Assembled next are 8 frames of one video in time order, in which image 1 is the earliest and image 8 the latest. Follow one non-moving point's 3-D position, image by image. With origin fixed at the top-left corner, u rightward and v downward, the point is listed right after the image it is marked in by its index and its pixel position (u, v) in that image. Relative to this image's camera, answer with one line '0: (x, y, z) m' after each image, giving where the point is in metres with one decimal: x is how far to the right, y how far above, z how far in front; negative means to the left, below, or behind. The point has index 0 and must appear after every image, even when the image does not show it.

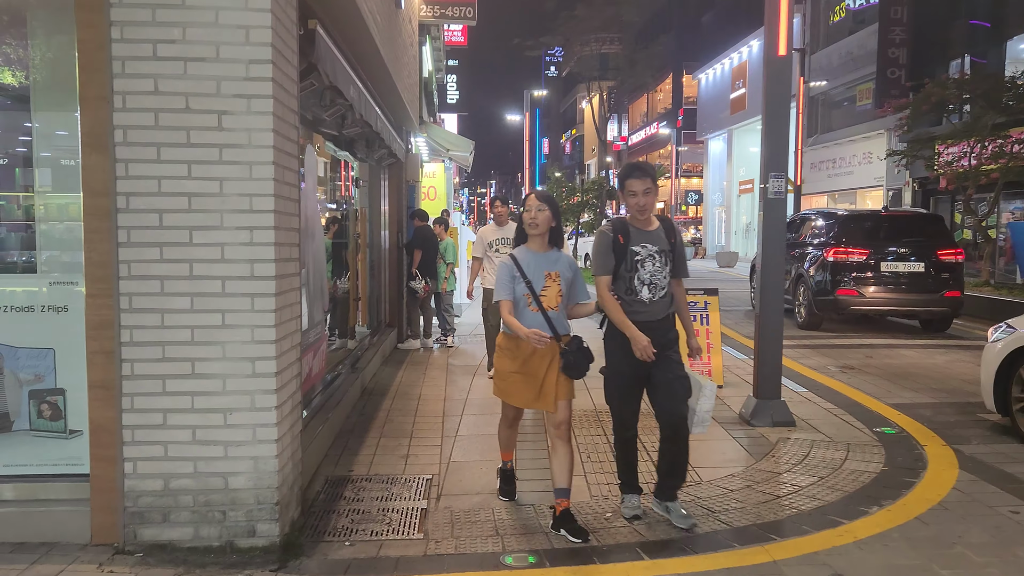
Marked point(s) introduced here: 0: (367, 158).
0: (-1.5, +1.3, +8.5) m
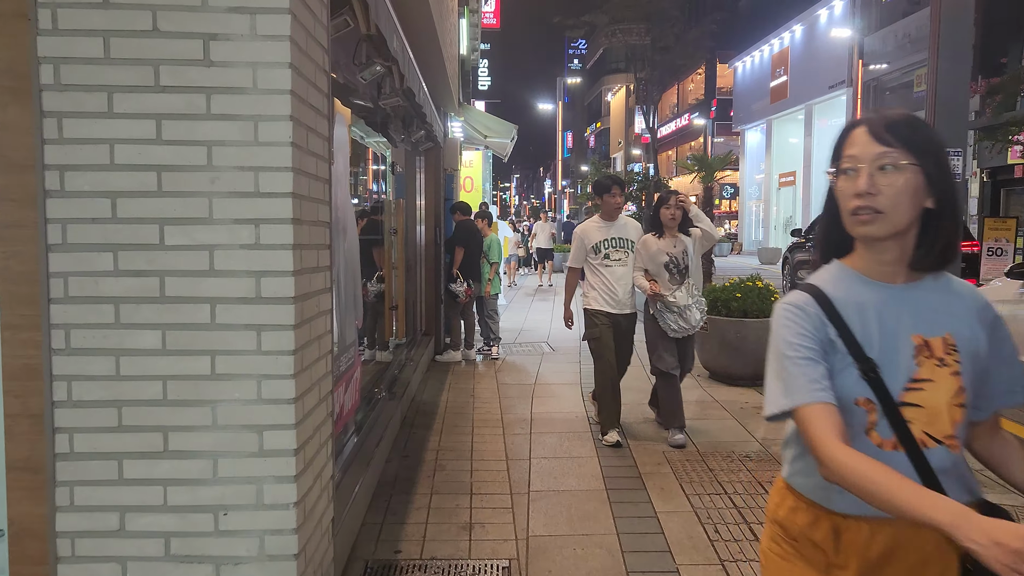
0: (-1.0, +1.3, +7.3) m
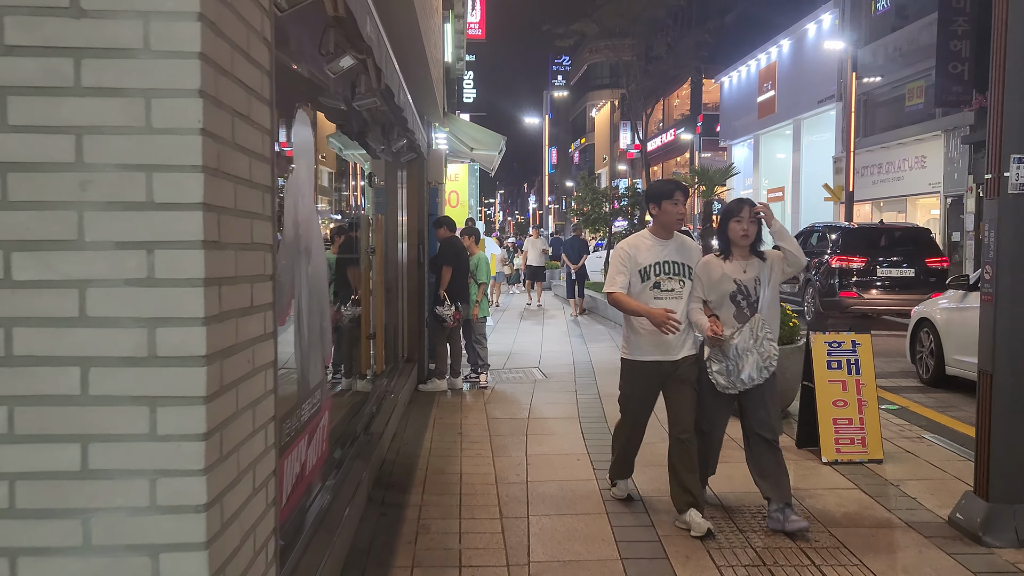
0: (-1.0, +1.1, +6.6) m
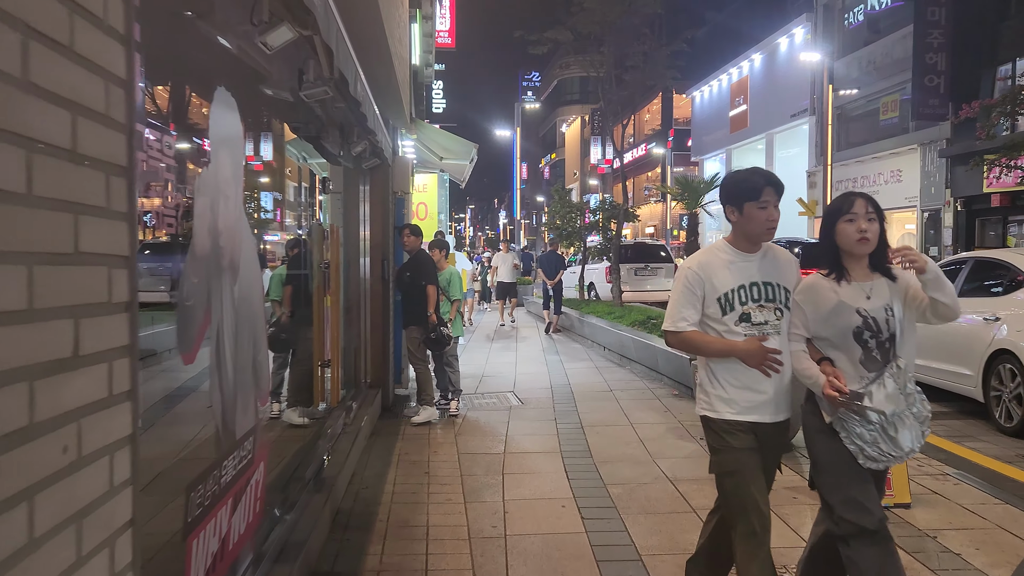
0: (-1.2, +1.0, +6.0) m
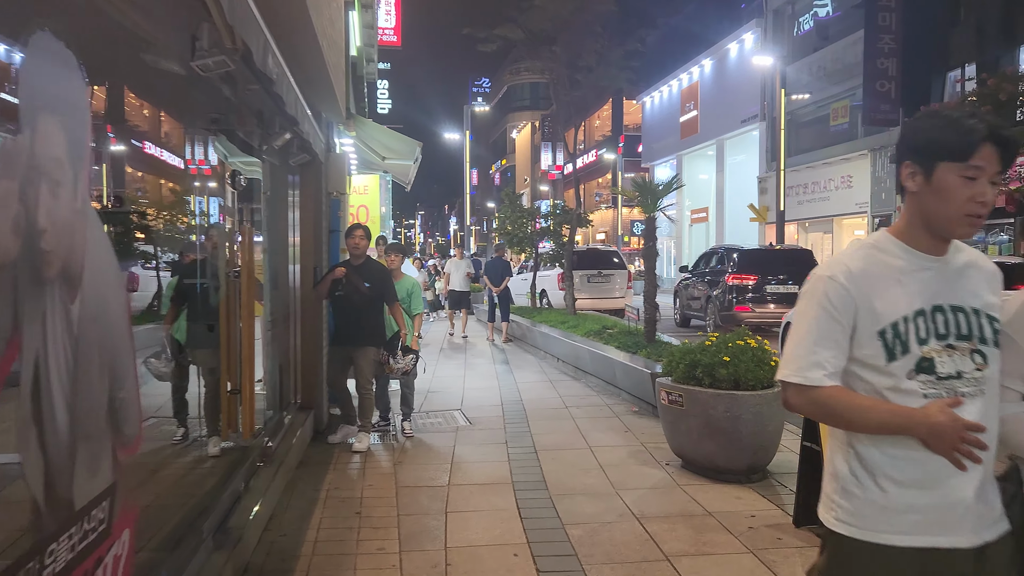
0: (-1.6, +0.9, +5.2) m
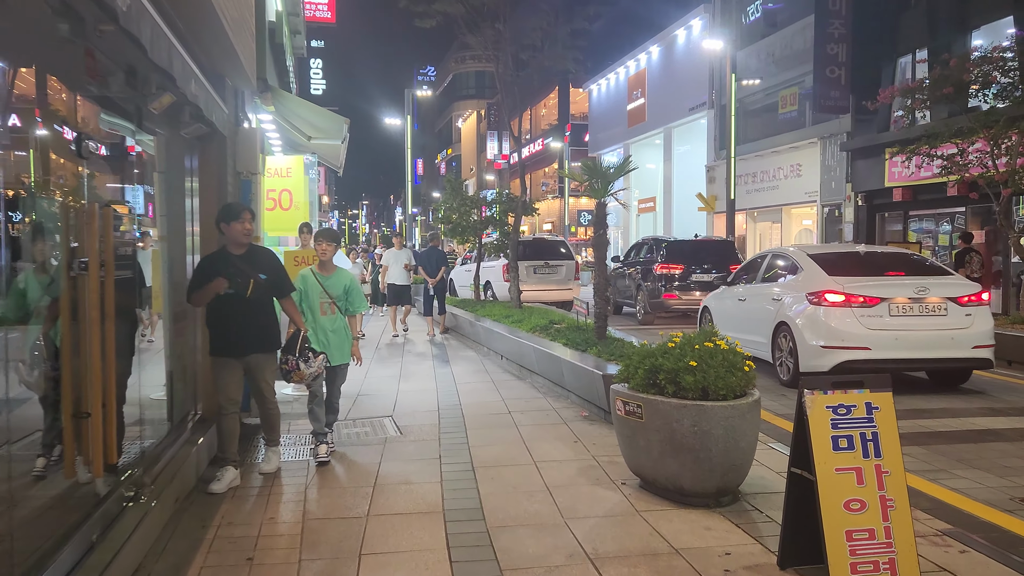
0: (-2.0, +0.9, +4.3) m
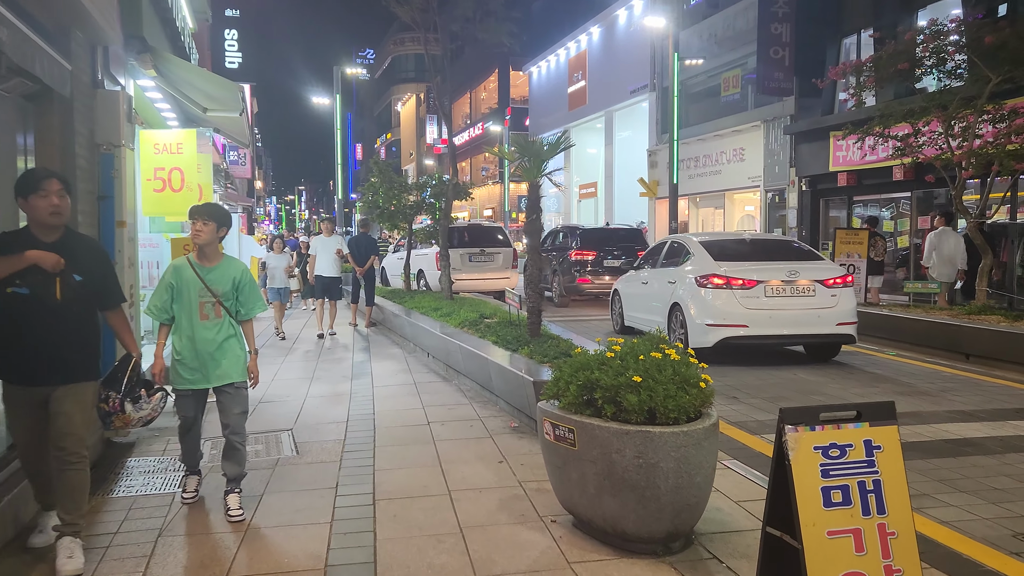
0: (-2.4, +0.9, +3.3) m
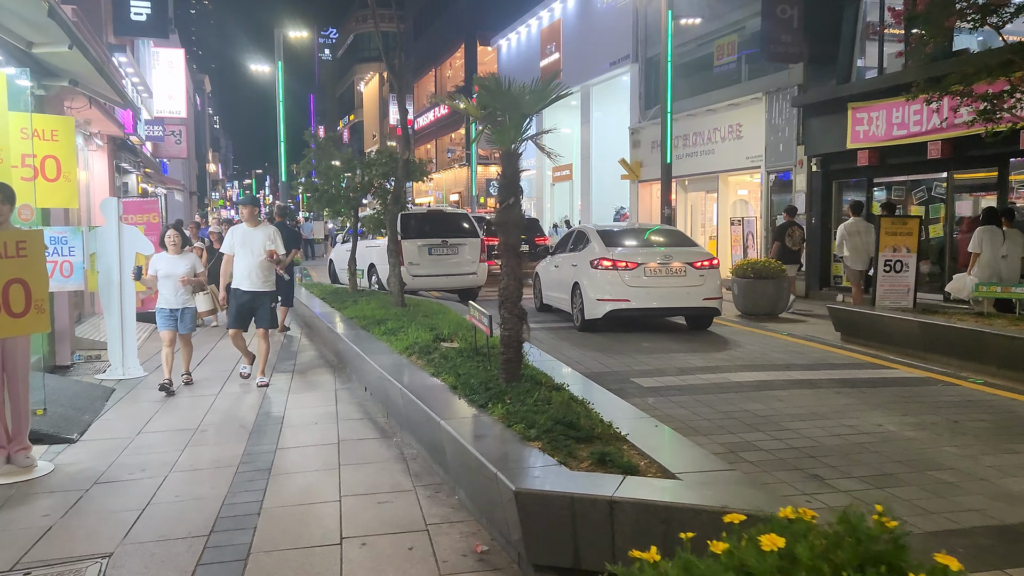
0: (-2.4, +0.7, +0.8) m
